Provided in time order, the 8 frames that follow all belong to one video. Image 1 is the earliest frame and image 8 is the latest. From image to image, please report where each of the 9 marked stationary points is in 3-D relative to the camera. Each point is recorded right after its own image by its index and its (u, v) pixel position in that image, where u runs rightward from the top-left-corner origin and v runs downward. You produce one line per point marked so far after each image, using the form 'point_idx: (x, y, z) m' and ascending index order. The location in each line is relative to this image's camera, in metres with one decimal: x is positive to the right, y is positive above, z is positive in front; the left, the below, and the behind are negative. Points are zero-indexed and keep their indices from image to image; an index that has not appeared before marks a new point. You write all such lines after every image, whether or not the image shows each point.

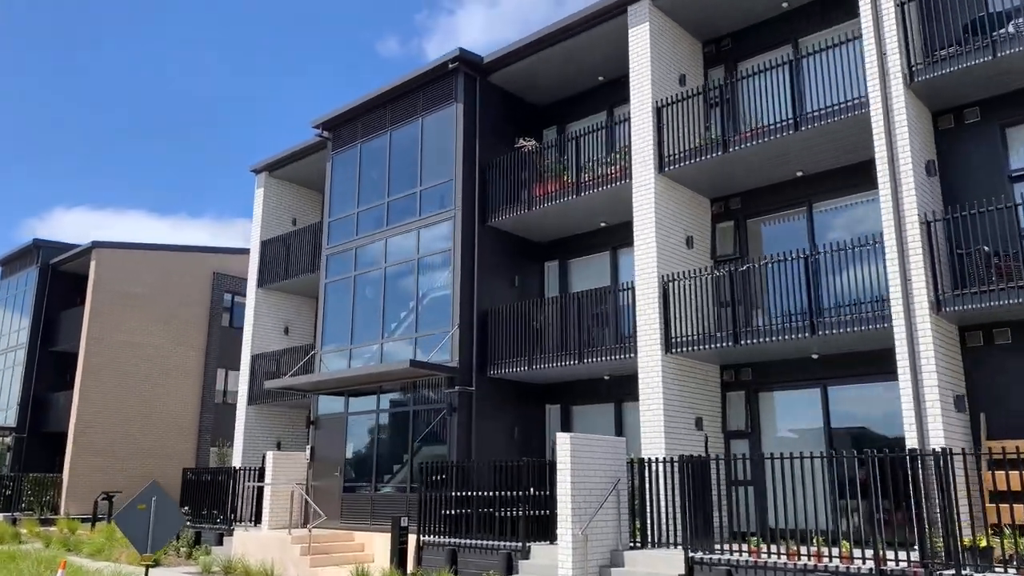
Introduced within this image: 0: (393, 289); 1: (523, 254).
0: (-2.5, 0.0, +17.5) m
1: (+0.2, +0.7, +17.4) m
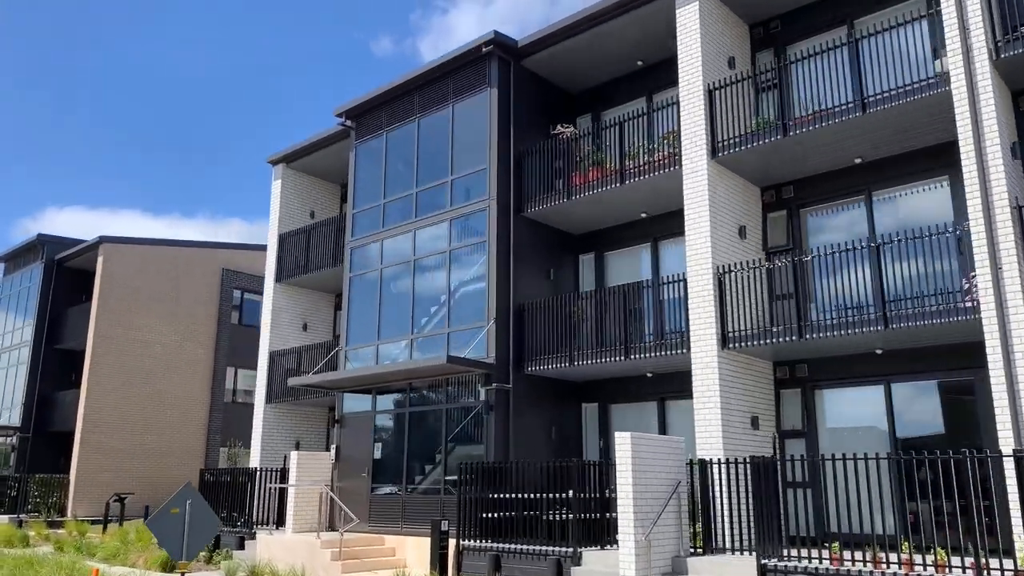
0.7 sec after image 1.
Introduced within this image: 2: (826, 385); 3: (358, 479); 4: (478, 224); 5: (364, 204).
0: (-1.8, +0.1, +16.8) m
1: (+0.9, +0.9, +16.7) m
2: (+5.1, -1.5, +13.1) m
3: (-3.1, -3.9, +16.7) m
4: (-0.6, +1.3, +16.0) m
5: (-3.4, +1.9, +18.6) m
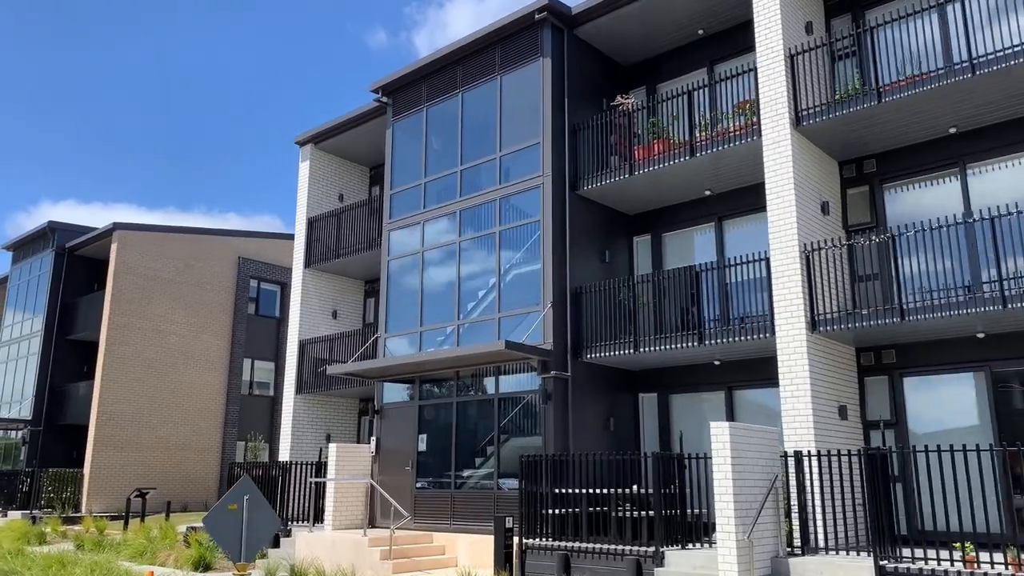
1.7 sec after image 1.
0: (-0.8, +0.4, +15.9) m
1: (+1.9, +1.2, +15.8) m
2: (+6.1, -1.2, +12.2) m
3: (-2.1, -3.6, +15.7) m
4: (+0.4, +1.6, +15.1) m
5: (-2.4, +2.3, +17.7) m
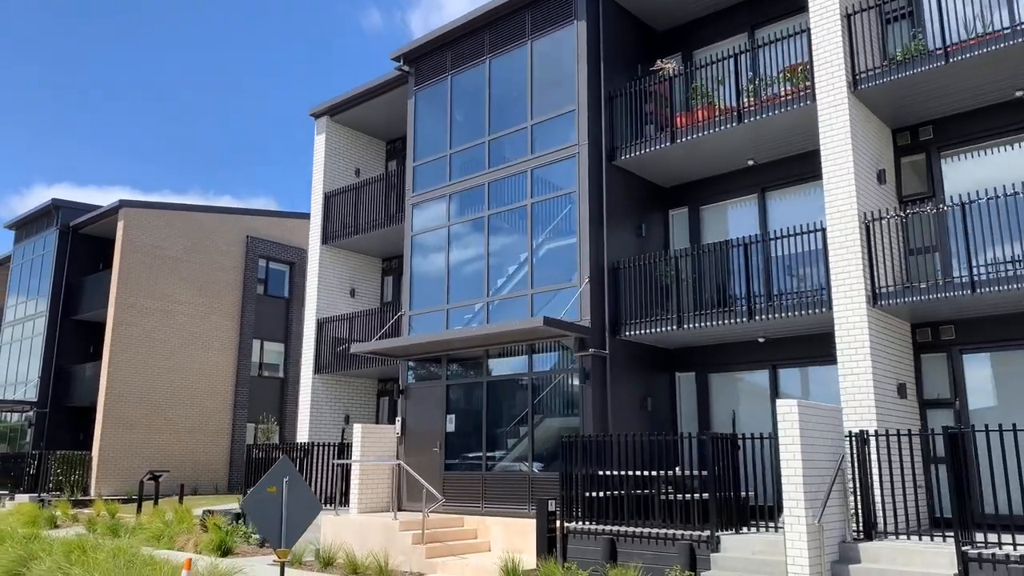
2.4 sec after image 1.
0: (-0.2, +0.9, +15.2) m
1: (+2.5, +1.6, +15.1) m
2: (+6.7, -0.8, +11.6) m
3: (-1.6, -3.1, +15.2) m
4: (+1.0, +2.0, +14.5) m
5: (-1.8, +2.8, +17.0) m
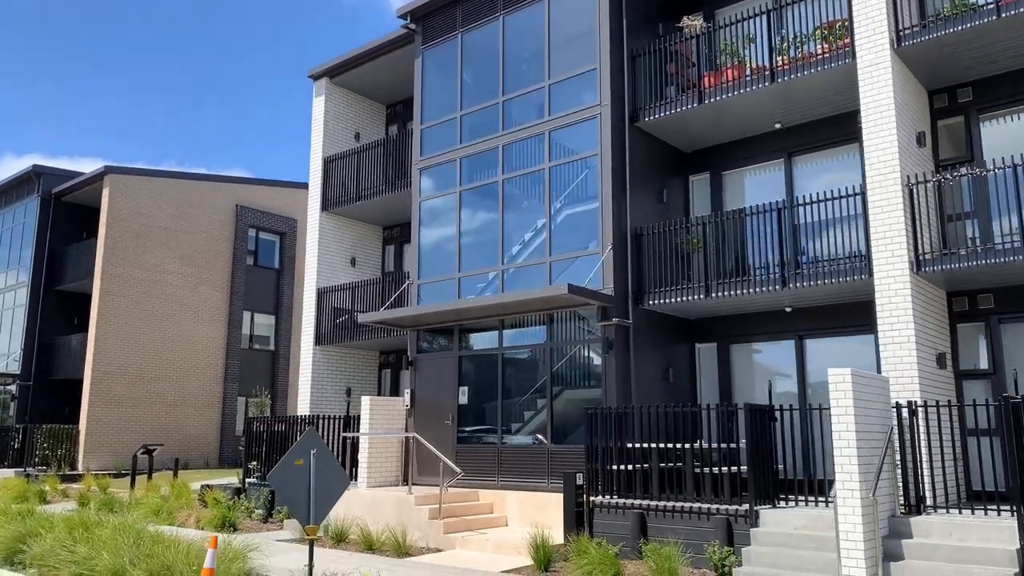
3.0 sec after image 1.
0: (+0.1, +1.5, +14.7) m
1: (+2.8, +2.2, +14.6) m
2: (+7.0, -0.4, +11.3) m
3: (-1.3, -2.5, +14.7) m
4: (+1.2, +2.6, +13.9) m
5: (-1.6, +3.4, +16.4) m
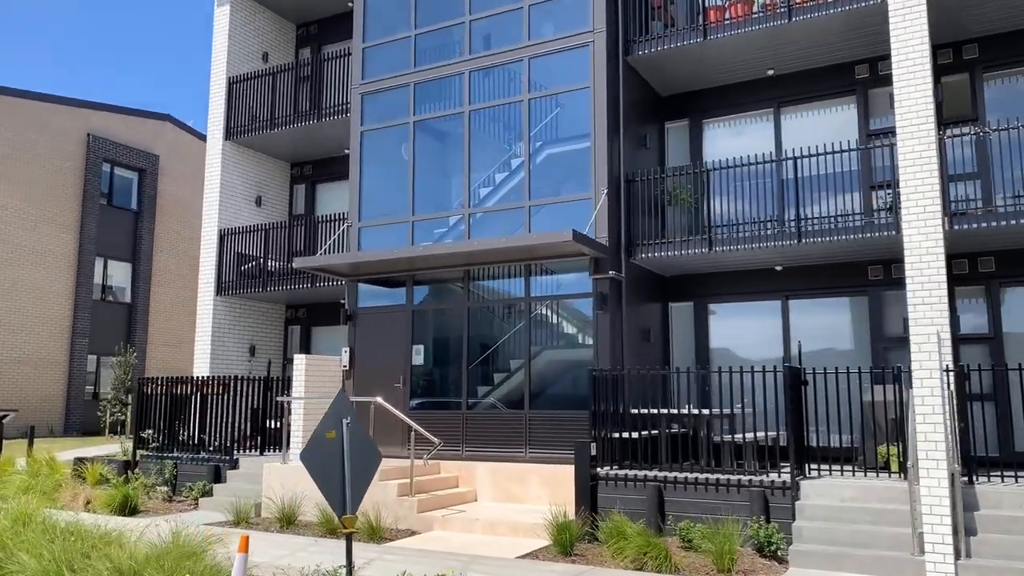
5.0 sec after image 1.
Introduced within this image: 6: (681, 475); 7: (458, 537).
0: (-0.5, +2.3, +13.0) m
1: (+2.2, +3.0, +13.5) m
2: (+6.9, +0.1, +11.1) m
3: (-2.0, -1.6, +12.9) m
4: (+0.9, +3.4, +12.4) m
5: (-2.3, +4.4, +14.3) m
6: (+2.0, -2.2, +9.6) m
7: (-0.6, -3.0, +9.7) m
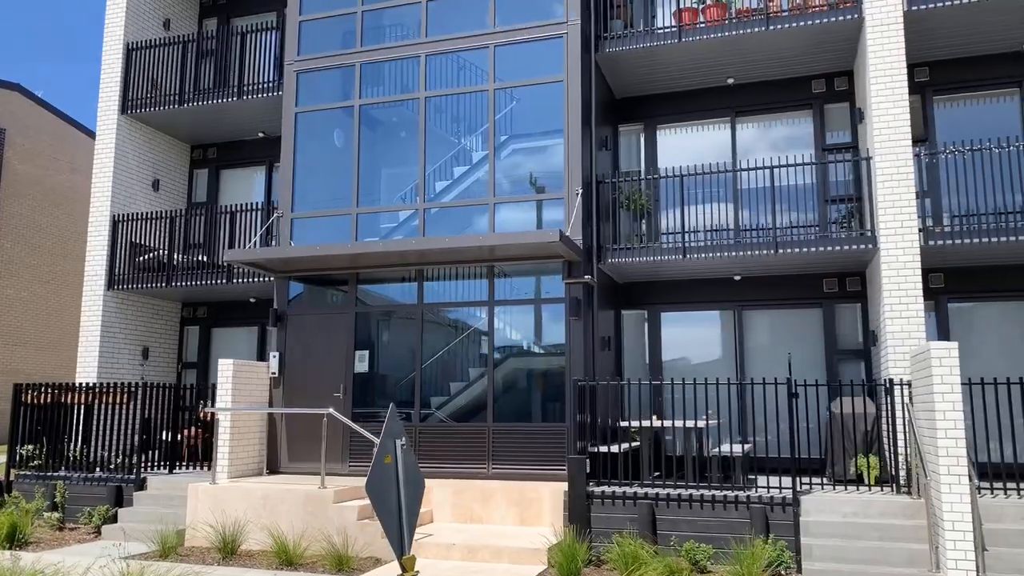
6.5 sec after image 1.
0: (-1.1, +2.3, +12.1) m
1: (+1.5, +2.9, +13.0) m
2: (+6.4, -0.1, +11.6) m
3: (-2.7, -1.6, +11.7) m
4: (+0.3, +3.3, +11.8) m
5: (-3.1, +4.4, +13.0) m
6: (+1.8, -2.3, +9.1) m
7: (-0.8, -3.0, +8.7) m
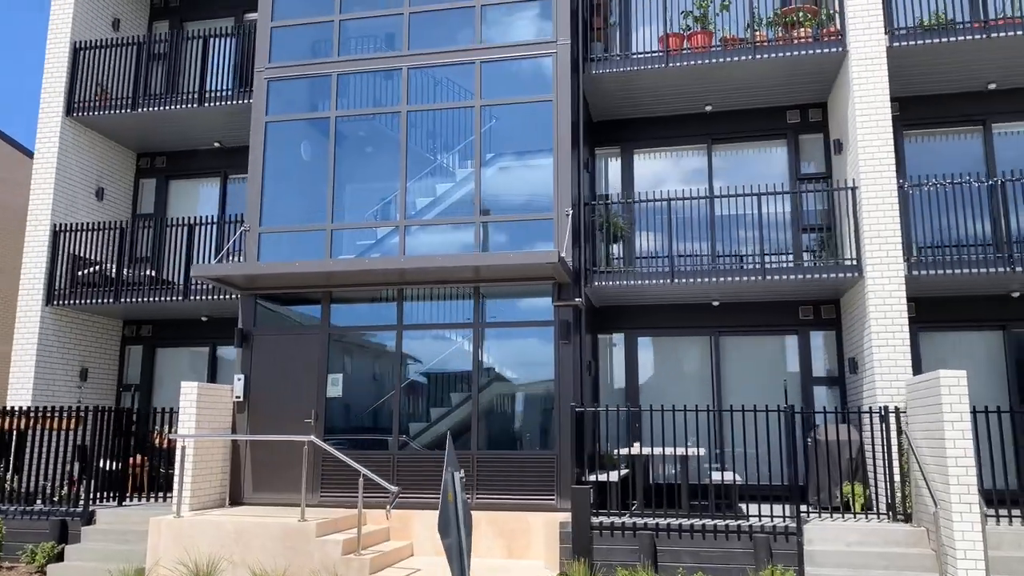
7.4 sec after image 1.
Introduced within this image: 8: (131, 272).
0: (-1.4, +2.0, +11.7) m
1: (+1.1, +2.5, +12.9) m
2: (+6.1, -0.5, +11.9) m
3: (-3.0, -1.9, +11.0) m
4: (+0.1, +3.0, +11.5) m
5: (-3.4, +4.1, +12.4) m
6: (+1.8, -2.5, +8.9) m
7: (-0.8, -3.2, +8.2) m
8: (-6.1, +0.3, +13.1) m
